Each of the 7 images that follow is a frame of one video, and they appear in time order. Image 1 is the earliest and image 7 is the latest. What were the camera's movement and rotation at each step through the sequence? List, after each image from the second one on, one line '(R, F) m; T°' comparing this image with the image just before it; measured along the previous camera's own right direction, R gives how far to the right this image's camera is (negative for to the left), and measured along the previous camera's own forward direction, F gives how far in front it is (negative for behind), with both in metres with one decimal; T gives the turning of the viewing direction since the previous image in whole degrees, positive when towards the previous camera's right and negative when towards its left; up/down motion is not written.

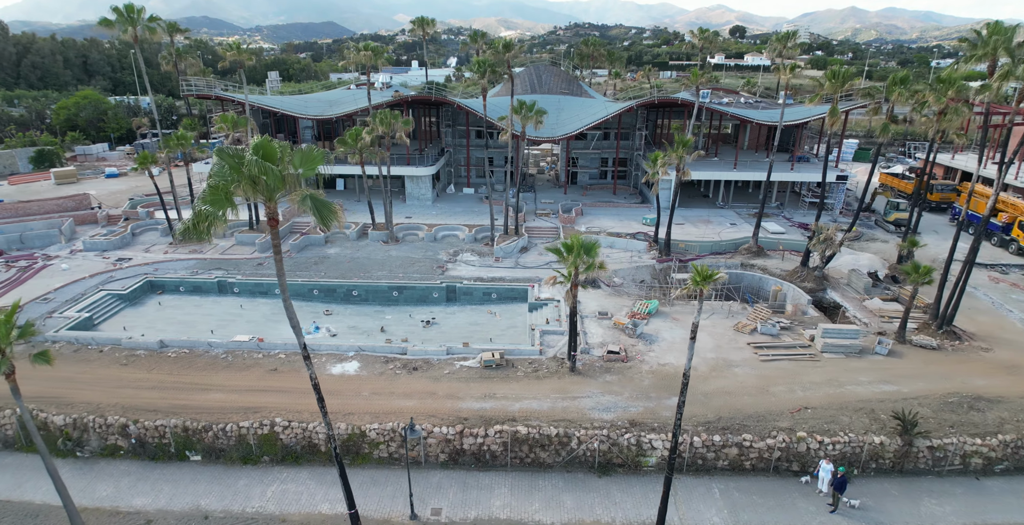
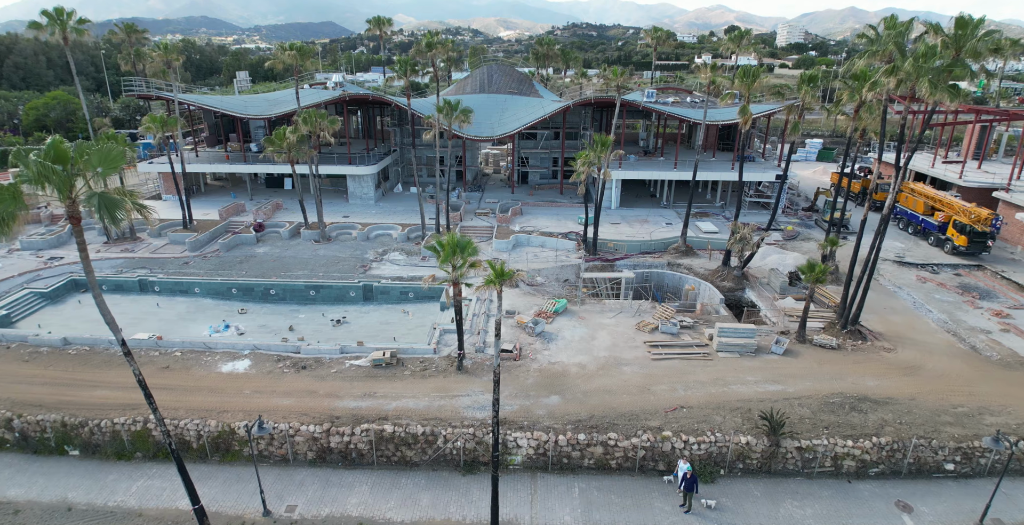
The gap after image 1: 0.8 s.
(+5.0, +0.1) m; -1°
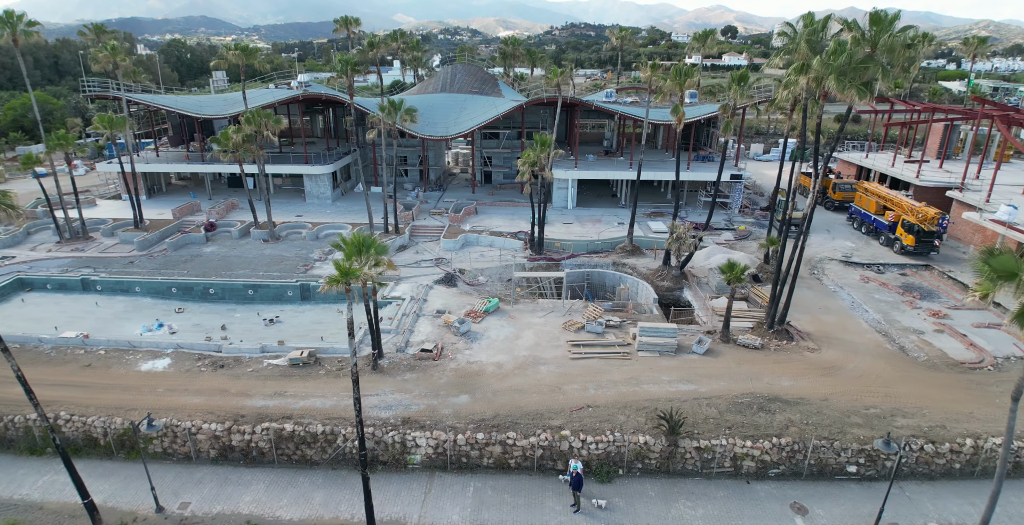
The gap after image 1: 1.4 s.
(+3.7, 0.0) m; -1°
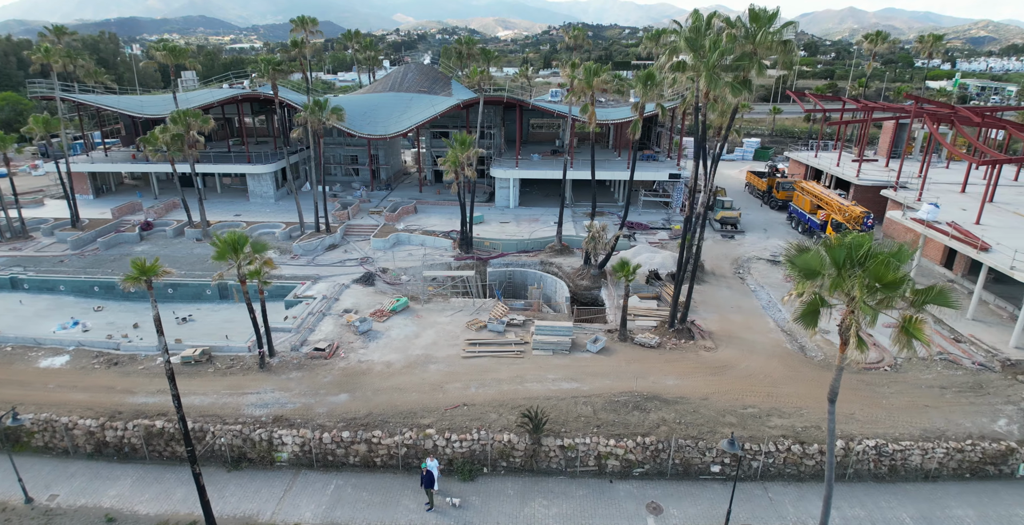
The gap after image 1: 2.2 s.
(+4.9, 0.0) m; -1°
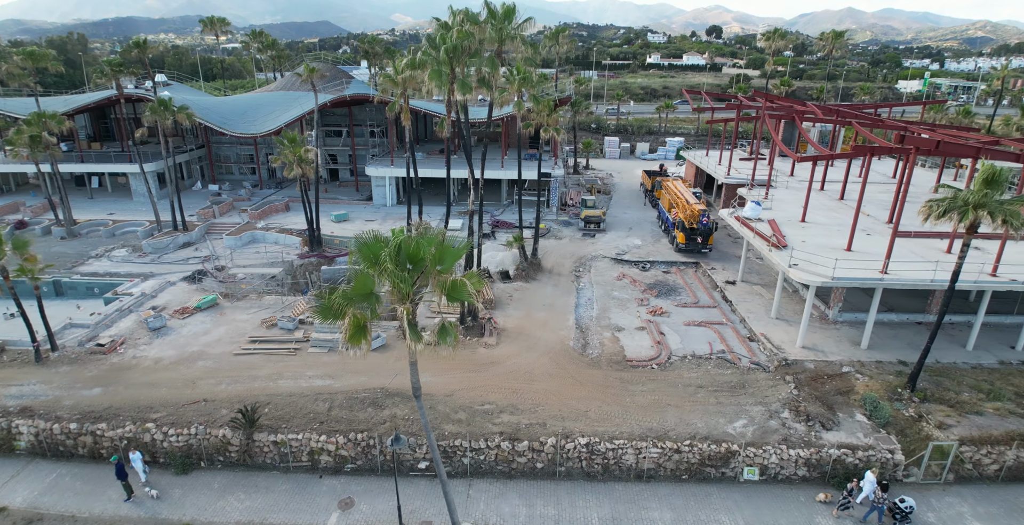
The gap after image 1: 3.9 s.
(+10.4, +0.1) m; -2°
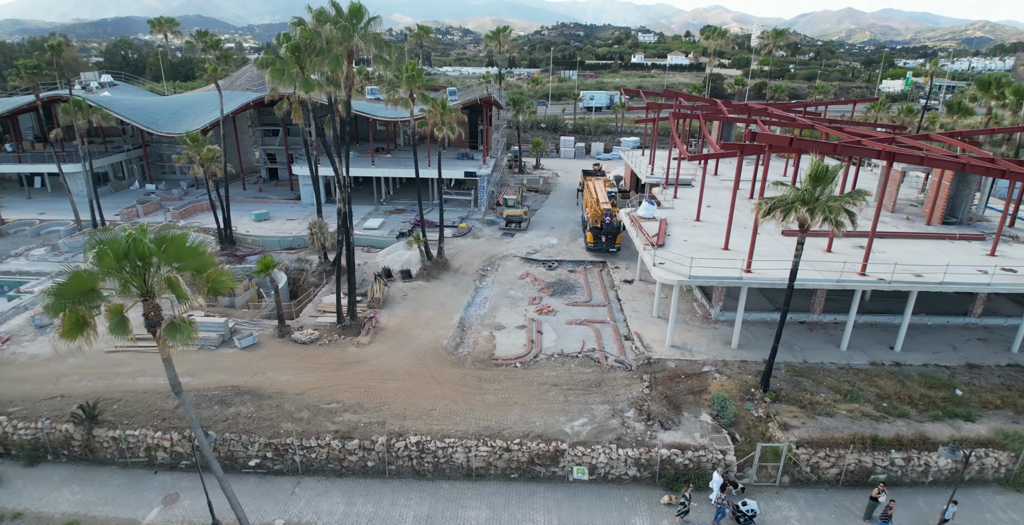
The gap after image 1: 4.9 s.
(+6.1, 0.0) m; -1°
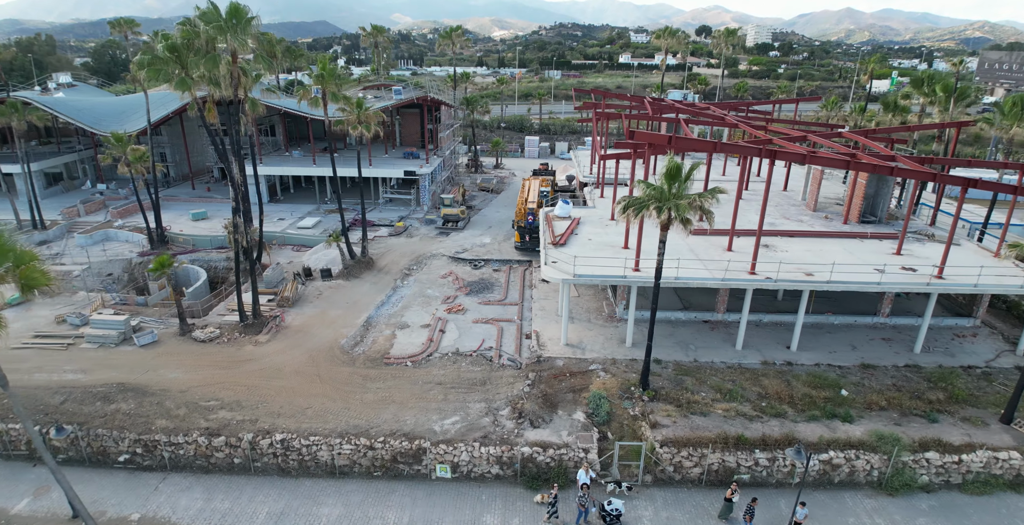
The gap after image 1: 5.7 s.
(+4.9, 0.0) m; -1°
